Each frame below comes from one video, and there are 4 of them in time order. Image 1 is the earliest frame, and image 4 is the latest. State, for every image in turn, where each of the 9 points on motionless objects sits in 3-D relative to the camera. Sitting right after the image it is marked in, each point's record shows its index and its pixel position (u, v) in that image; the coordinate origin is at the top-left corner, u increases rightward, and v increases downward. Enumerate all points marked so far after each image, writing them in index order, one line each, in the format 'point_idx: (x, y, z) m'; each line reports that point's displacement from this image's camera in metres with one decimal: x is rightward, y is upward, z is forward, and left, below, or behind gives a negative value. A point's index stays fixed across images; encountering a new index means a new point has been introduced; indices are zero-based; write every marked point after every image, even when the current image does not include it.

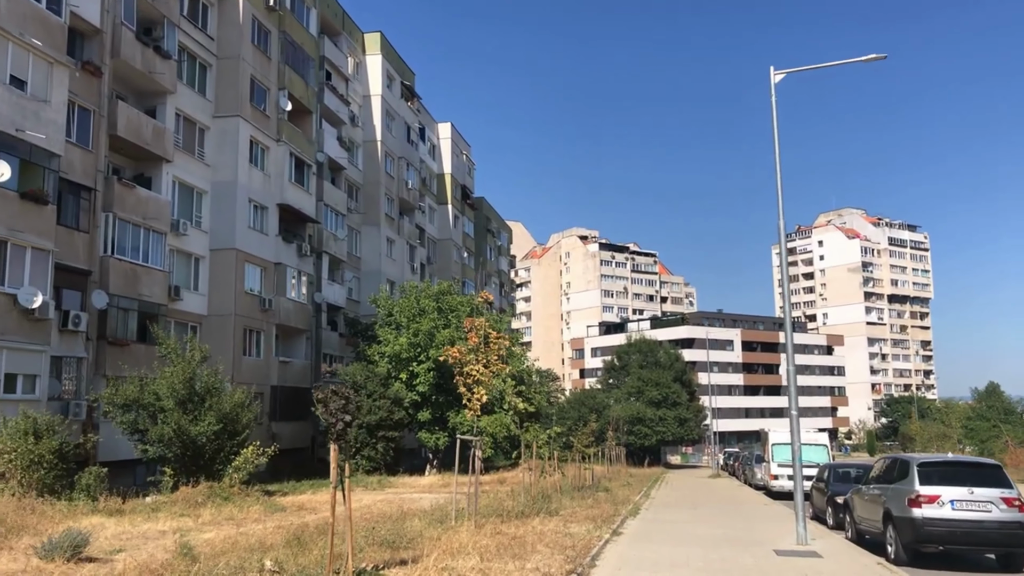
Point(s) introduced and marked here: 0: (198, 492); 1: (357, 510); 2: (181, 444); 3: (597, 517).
0: (-6.6, -4.3, +15.9) m
1: (-3.3, -4.7, +16.1) m
2: (-7.8, -3.7, +18.1) m
3: (+1.5, -4.4, +14.4) m
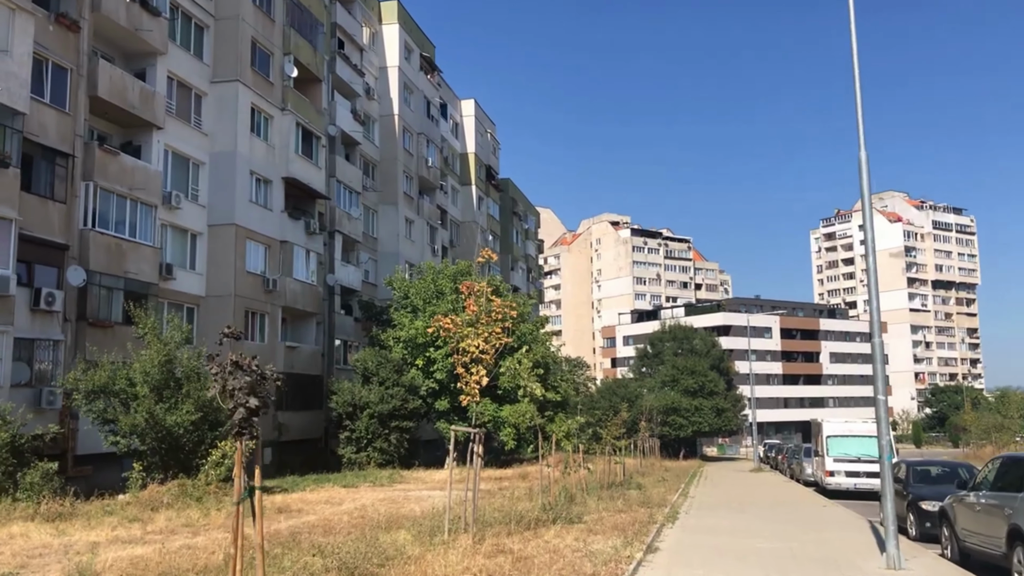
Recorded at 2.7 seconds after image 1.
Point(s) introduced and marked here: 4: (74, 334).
0: (-6.3, -3.7, +13.8) m
1: (-3.0, -4.1, +13.9) m
2: (-7.4, -3.1, +16.0) m
3: (+1.7, -3.7, +12.0) m
4: (-11.4, -1.2, +19.8) m
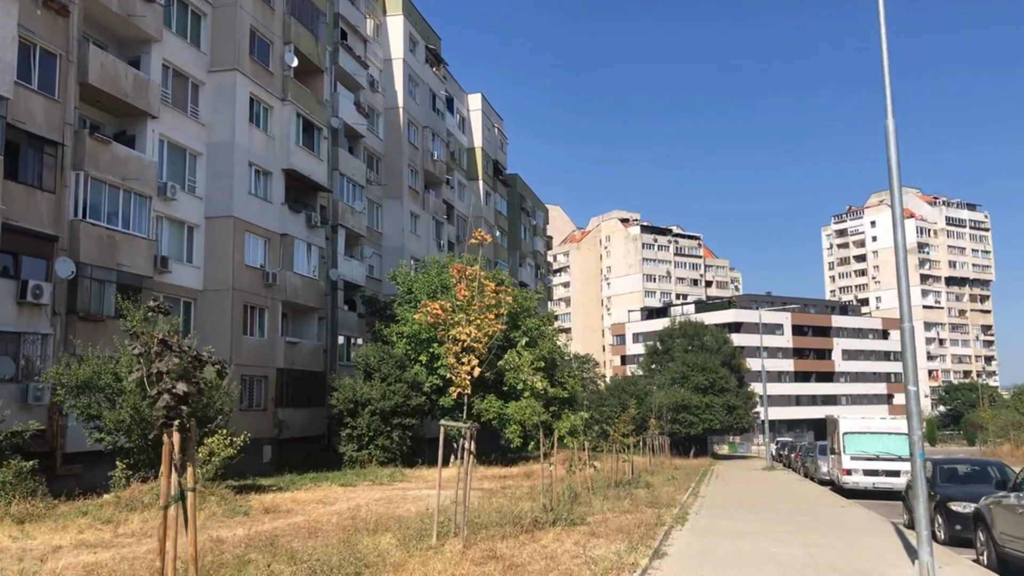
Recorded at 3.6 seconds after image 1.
0: (-6.3, -3.5, +13.2) m
1: (-3.0, -3.9, +13.2) m
2: (-7.4, -2.9, +15.3) m
3: (+1.7, -3.5, +11.2) m
4: (-11.3, -1.0, +19.2) m
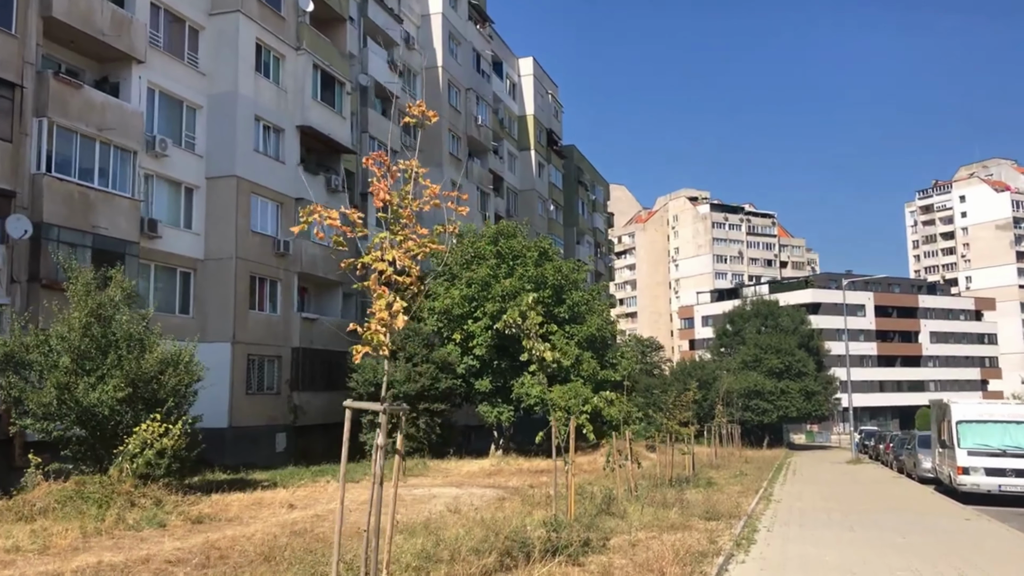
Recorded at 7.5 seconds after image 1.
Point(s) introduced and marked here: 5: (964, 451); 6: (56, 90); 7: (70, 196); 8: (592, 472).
0: (-6.3, -2.8, +10.3) m
1: (-2.9, -3.1, +10.0) m
2: (-7.1, -2.1, +12.6) m
3: (+1.6, -2.8, +7.7) m
4: (-10.7, -0.2, +16.7) m
5: (+10.6, -3.9, +18.0) m
6: (-10.5, +4.6, +17.6) m
7: (-10.3, +2.1, +17.6) m
8: (+2.0, -4.6, +19.2) m
